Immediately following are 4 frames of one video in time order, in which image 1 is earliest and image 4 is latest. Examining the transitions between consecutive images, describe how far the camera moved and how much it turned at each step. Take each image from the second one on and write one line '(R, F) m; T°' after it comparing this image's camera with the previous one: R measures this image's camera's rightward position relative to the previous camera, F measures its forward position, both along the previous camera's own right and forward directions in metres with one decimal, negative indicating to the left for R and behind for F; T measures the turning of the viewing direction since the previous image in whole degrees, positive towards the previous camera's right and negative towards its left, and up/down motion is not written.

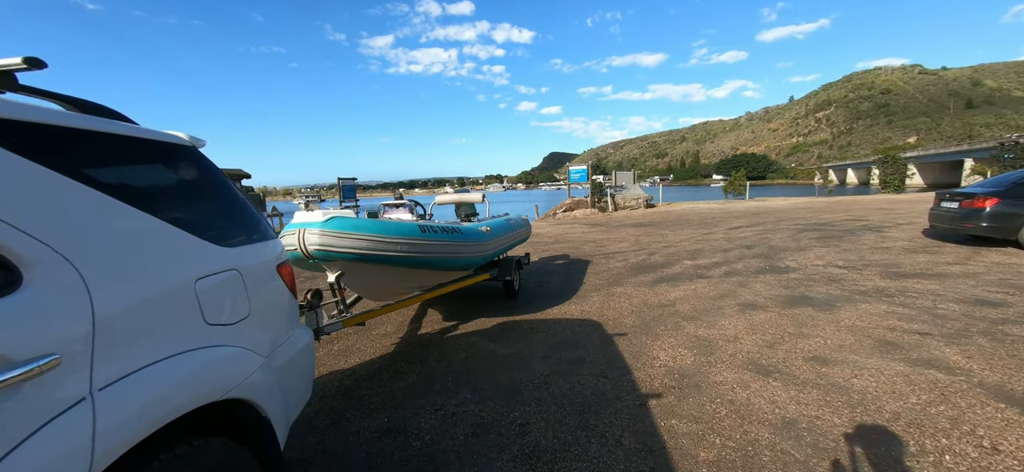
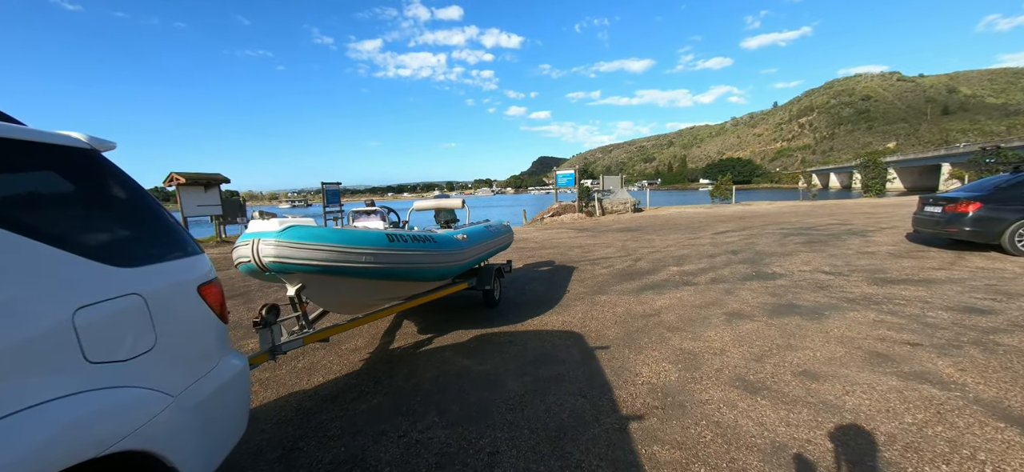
(+0.1, +0.2) m; +1°
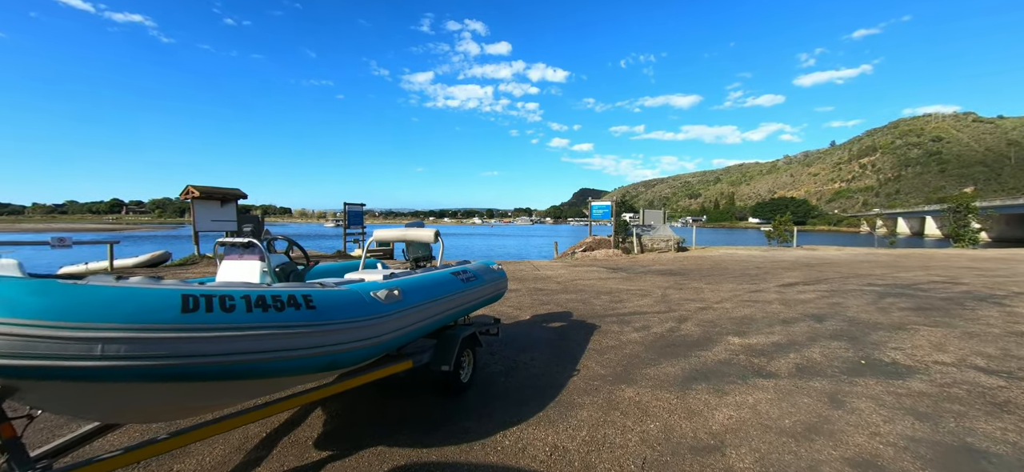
(+0.5, +1.9) m; -5°
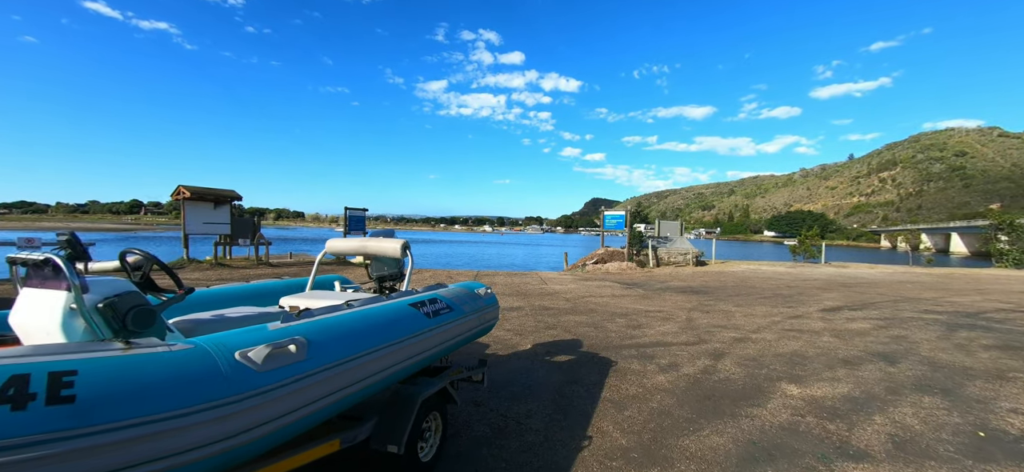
(+0.2, +1.2) m; -1°
